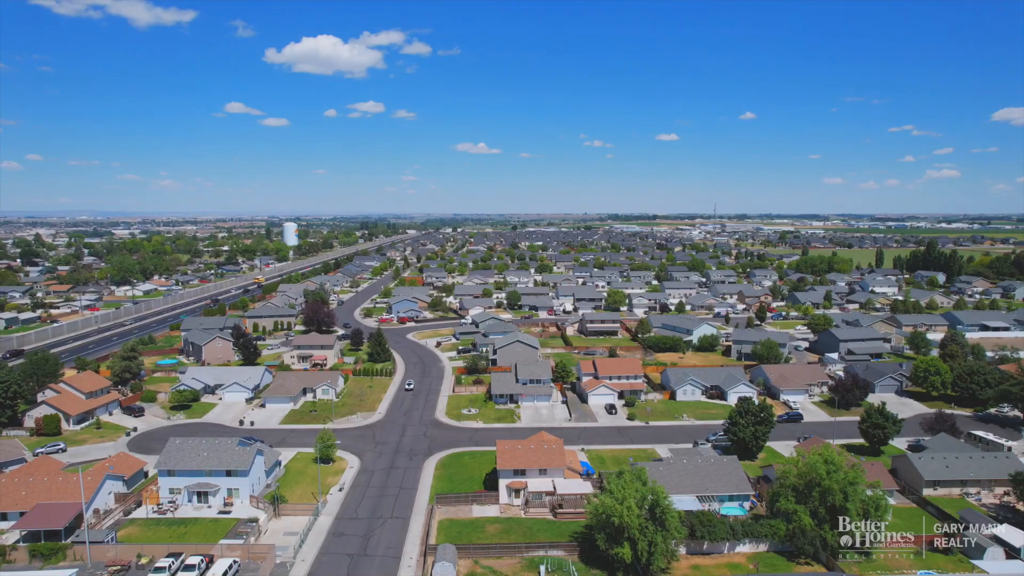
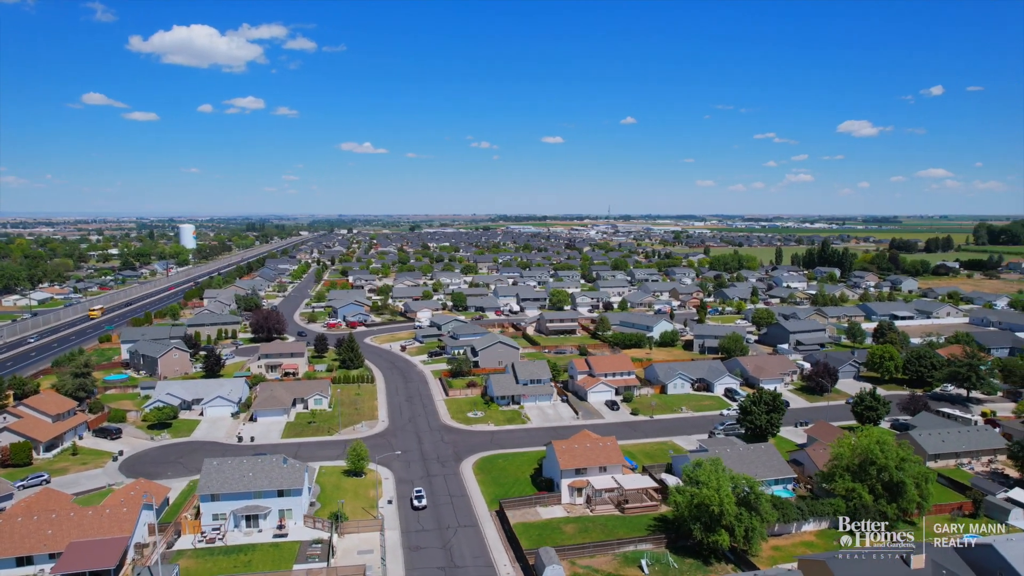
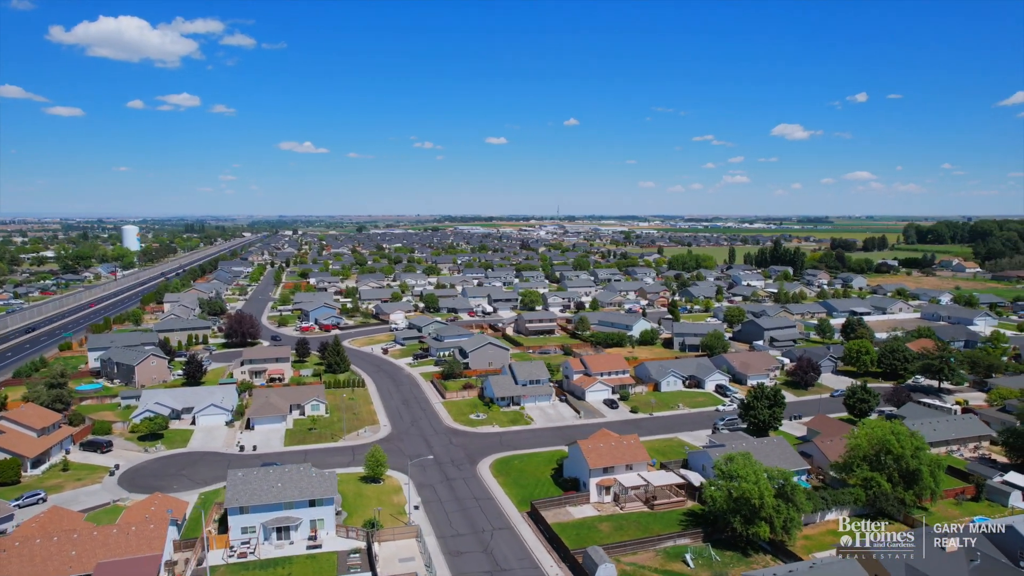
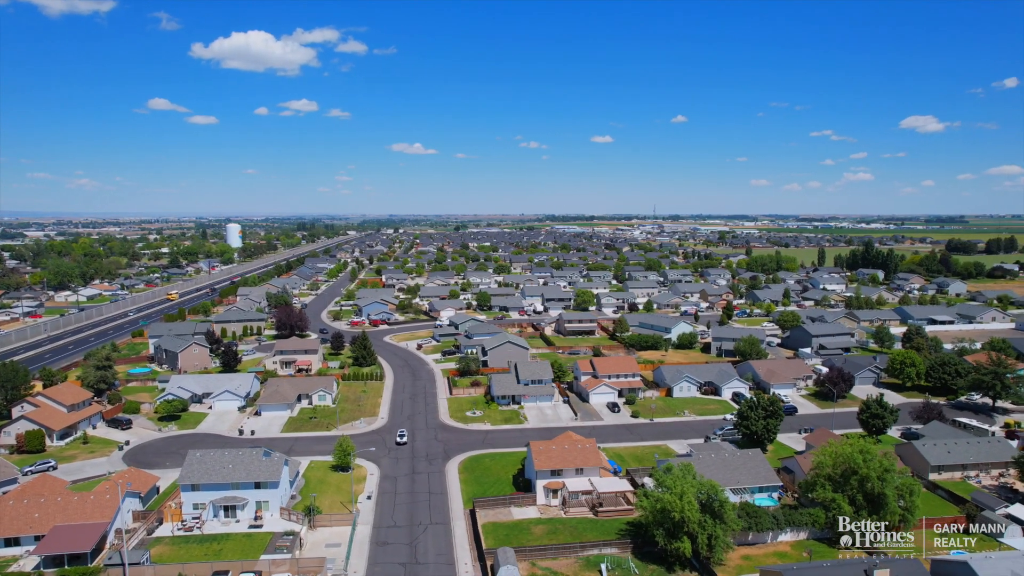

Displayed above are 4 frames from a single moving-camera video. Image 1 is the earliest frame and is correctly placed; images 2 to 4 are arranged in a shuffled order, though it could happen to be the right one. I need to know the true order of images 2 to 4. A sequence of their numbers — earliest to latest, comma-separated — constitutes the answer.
4, 2, 3
